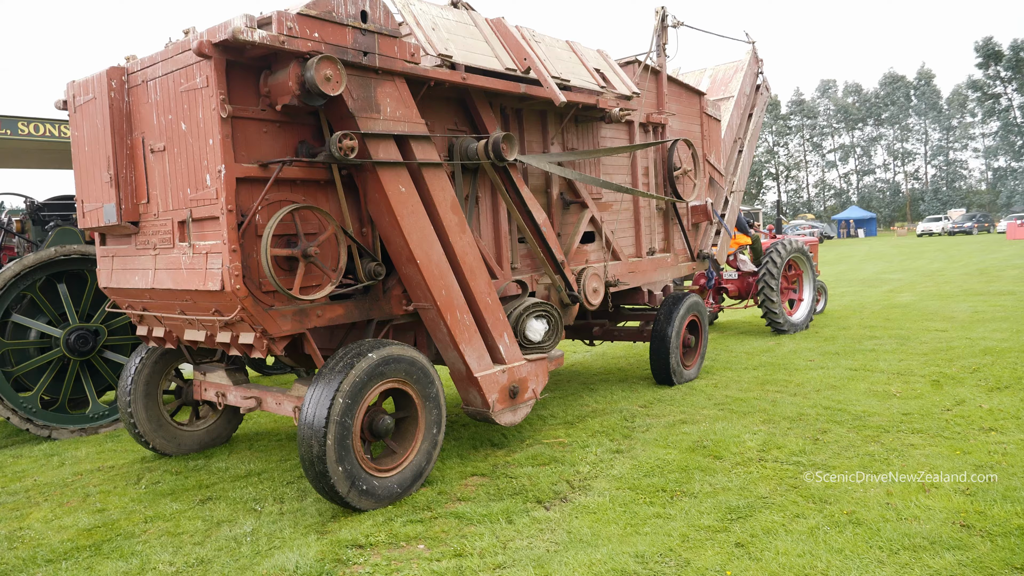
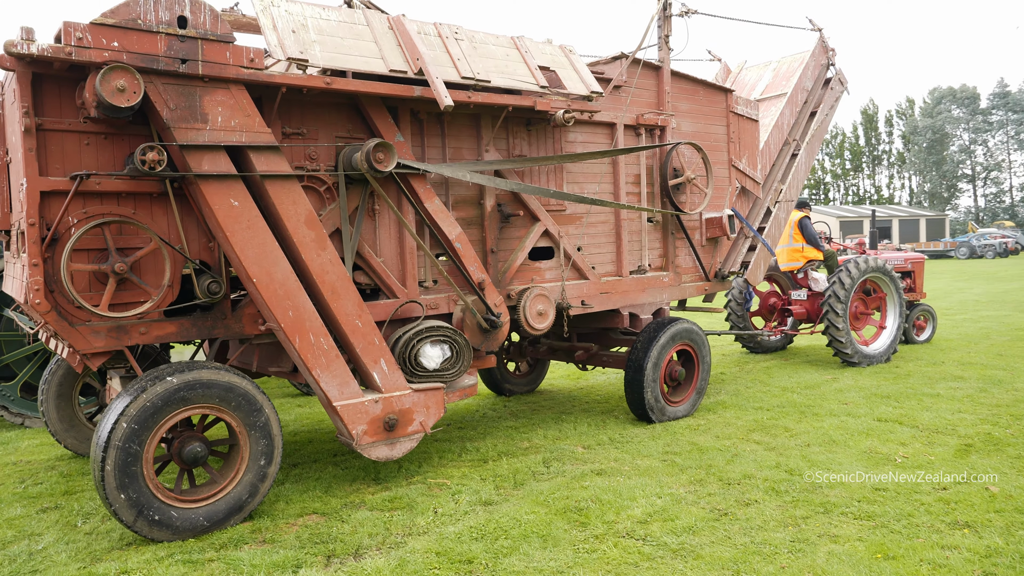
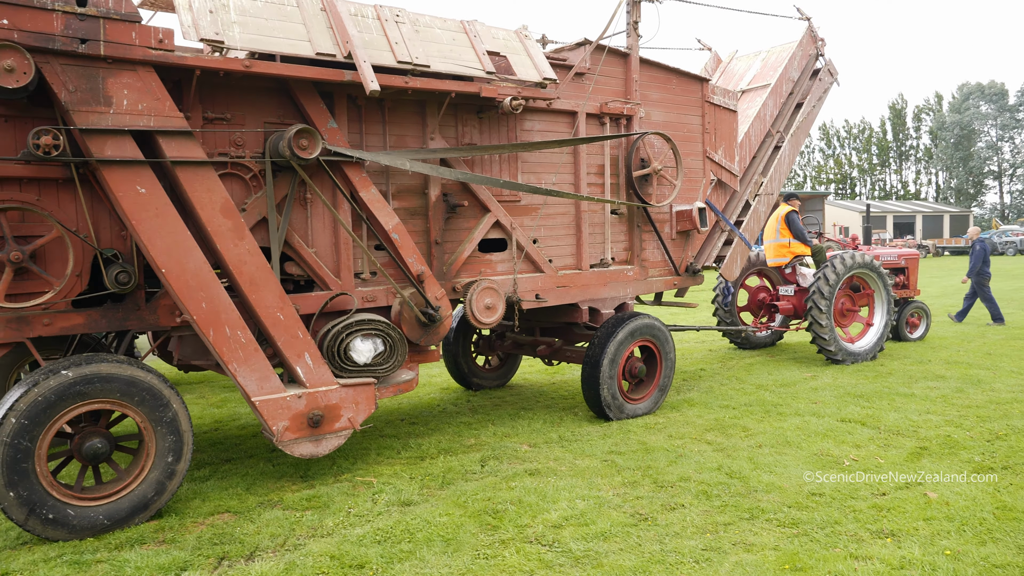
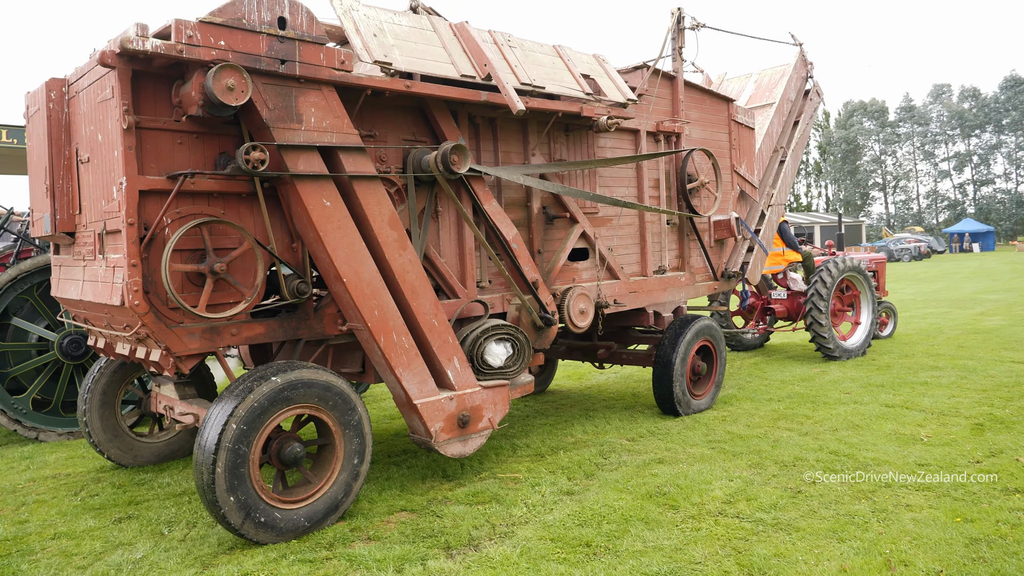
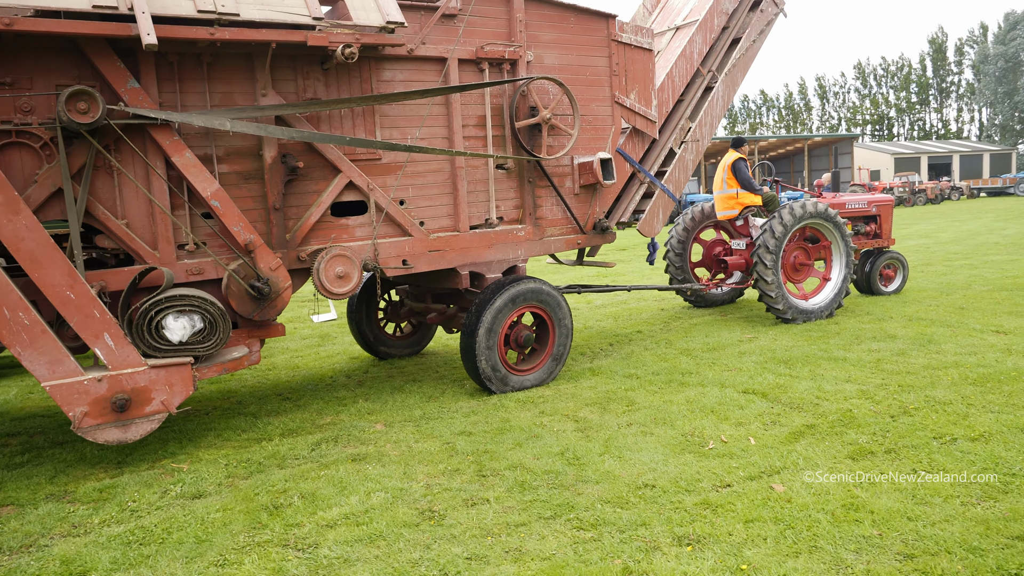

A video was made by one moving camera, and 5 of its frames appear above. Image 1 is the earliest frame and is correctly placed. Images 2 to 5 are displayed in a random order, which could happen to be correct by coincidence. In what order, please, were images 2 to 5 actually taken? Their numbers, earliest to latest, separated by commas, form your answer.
4, 2, 3, 5
